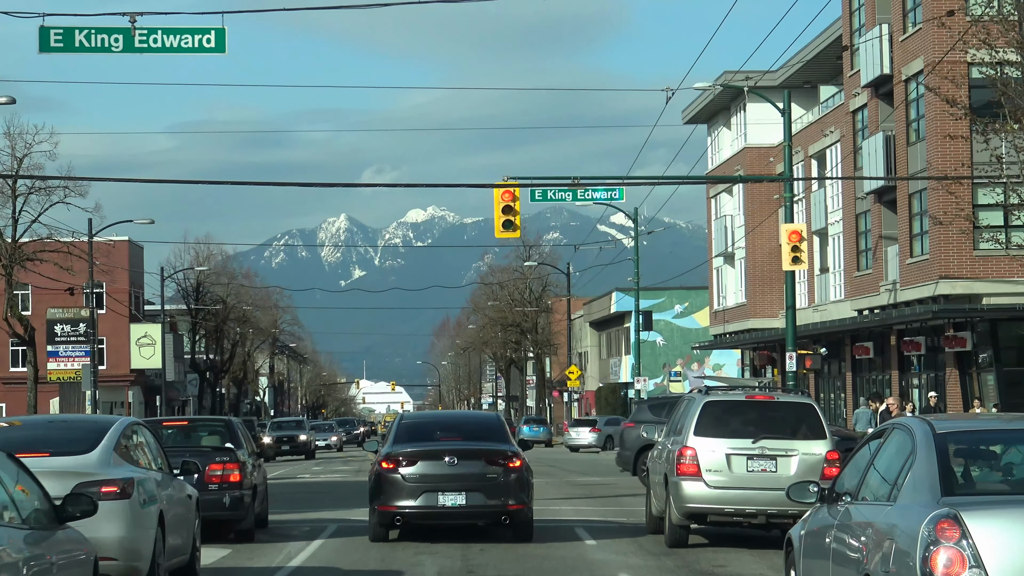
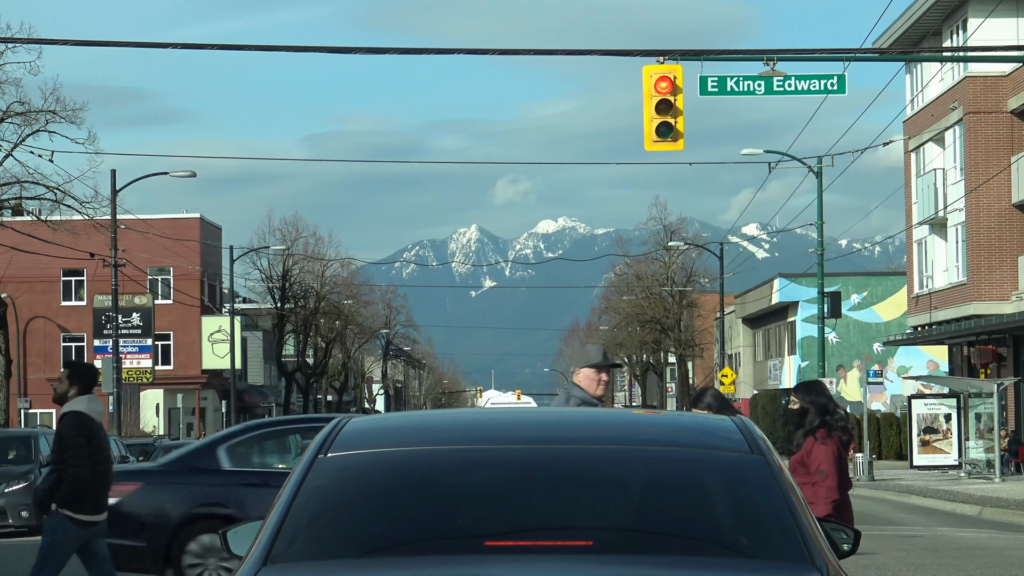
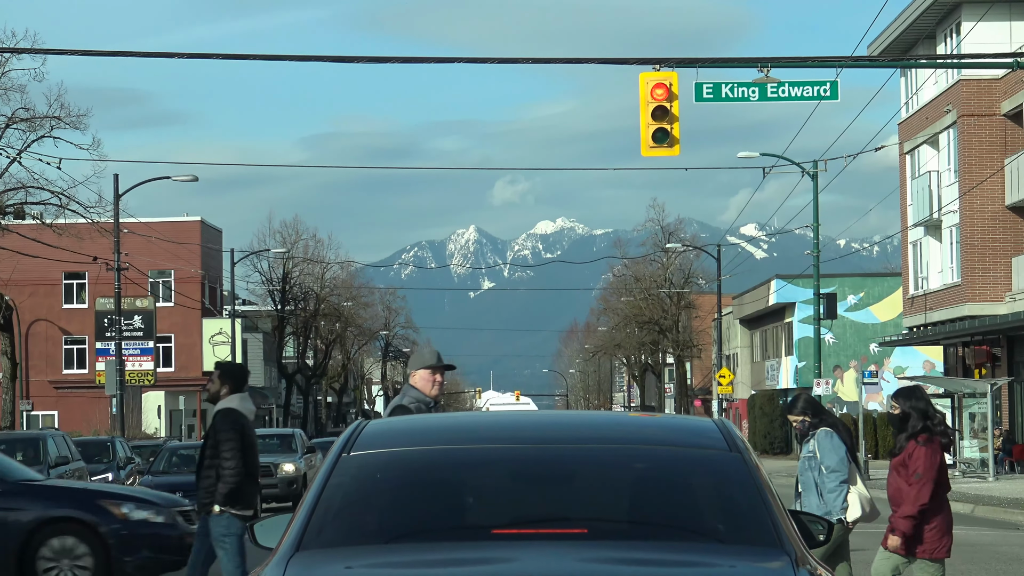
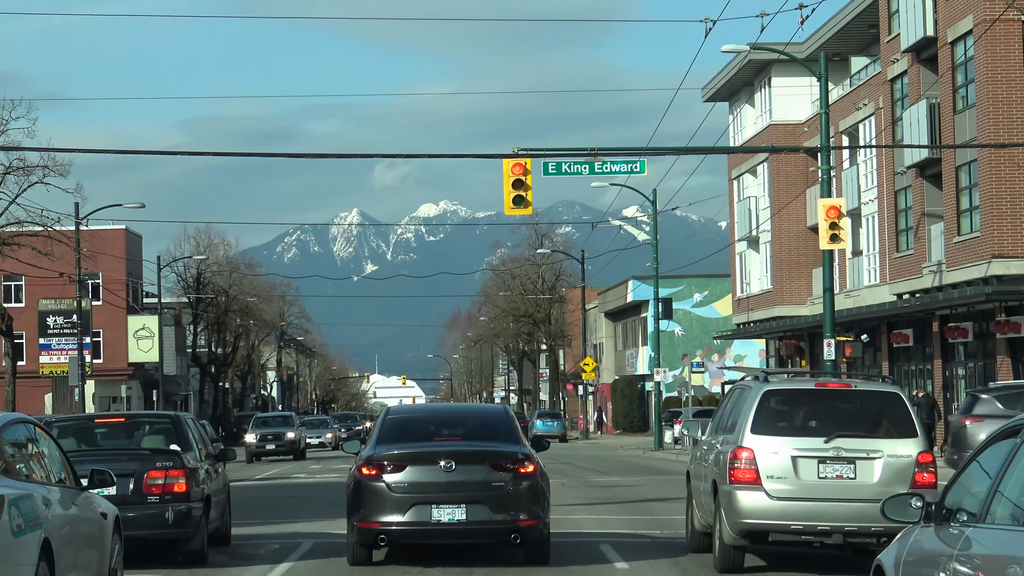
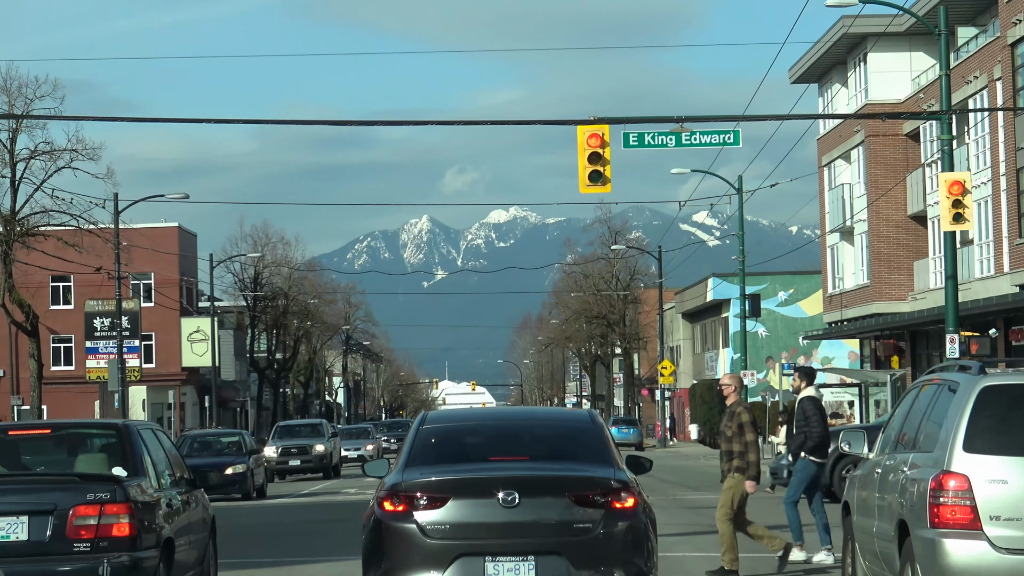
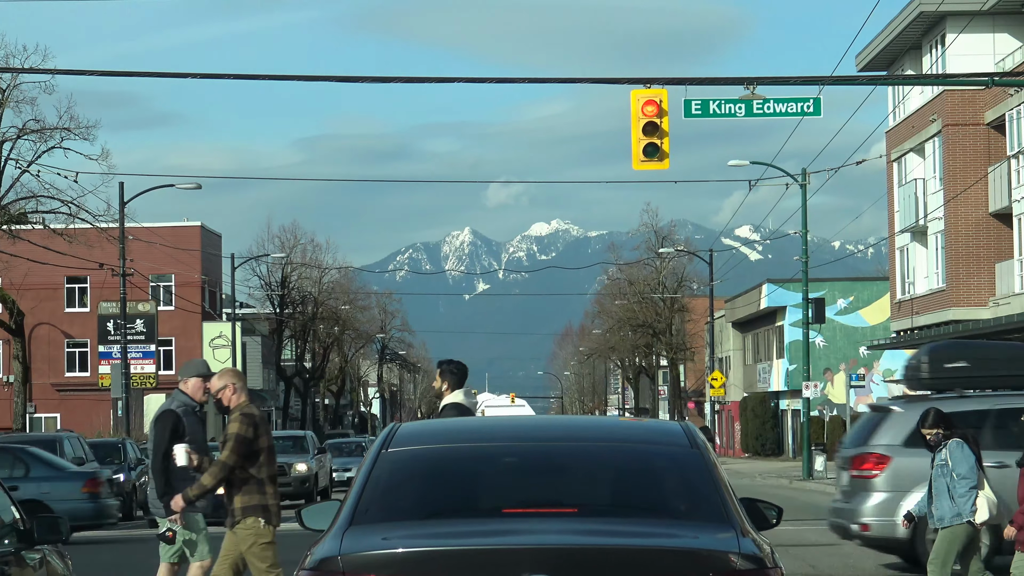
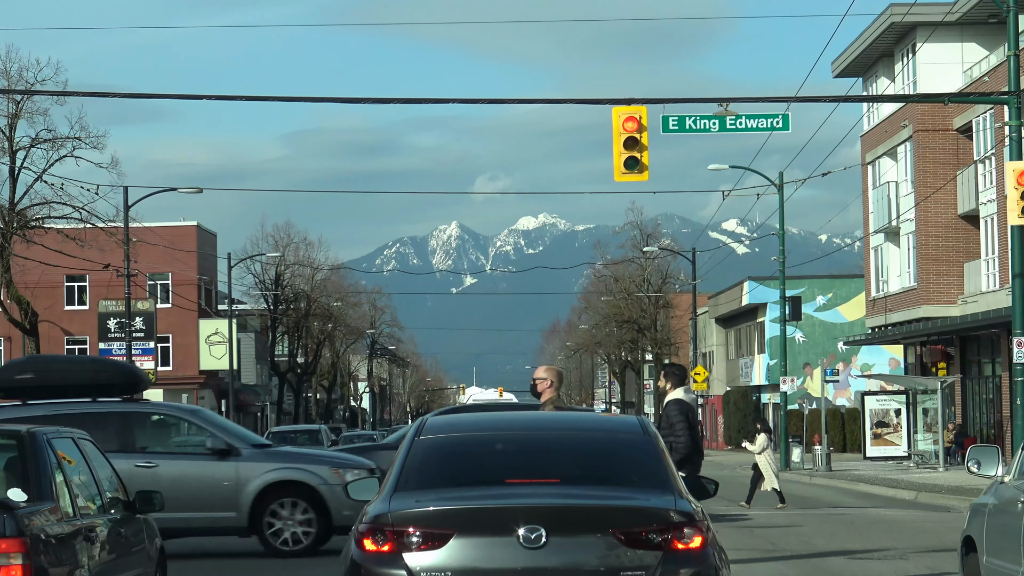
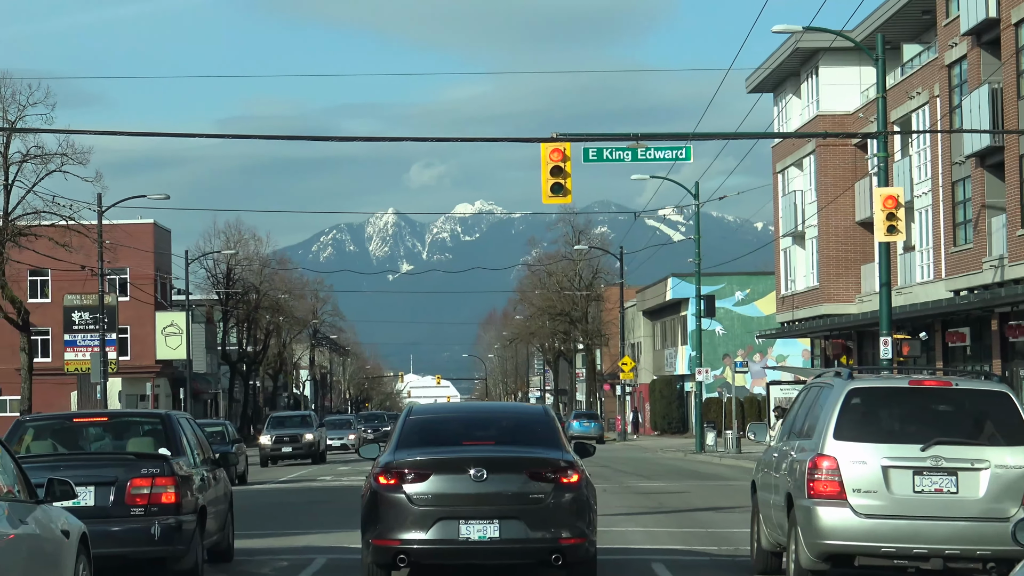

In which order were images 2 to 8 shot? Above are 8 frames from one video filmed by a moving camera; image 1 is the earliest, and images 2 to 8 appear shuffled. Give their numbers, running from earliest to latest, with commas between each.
4, 8, 5, 7, 6, 3, 2
